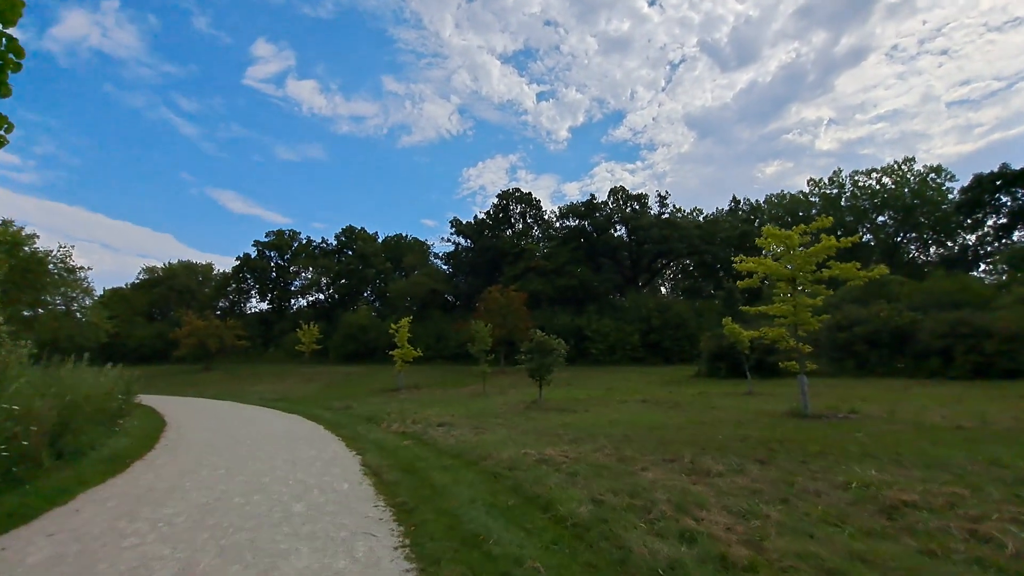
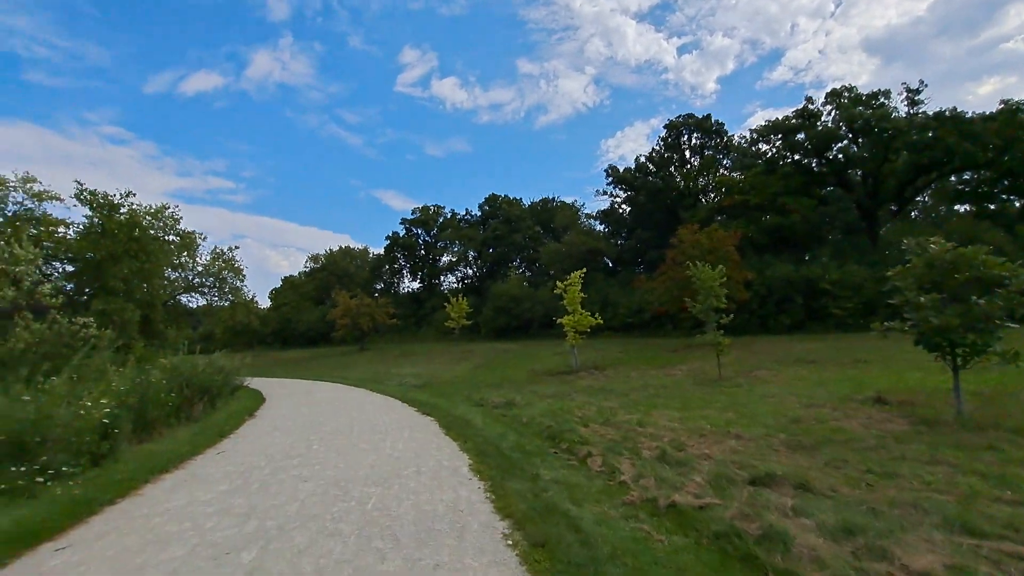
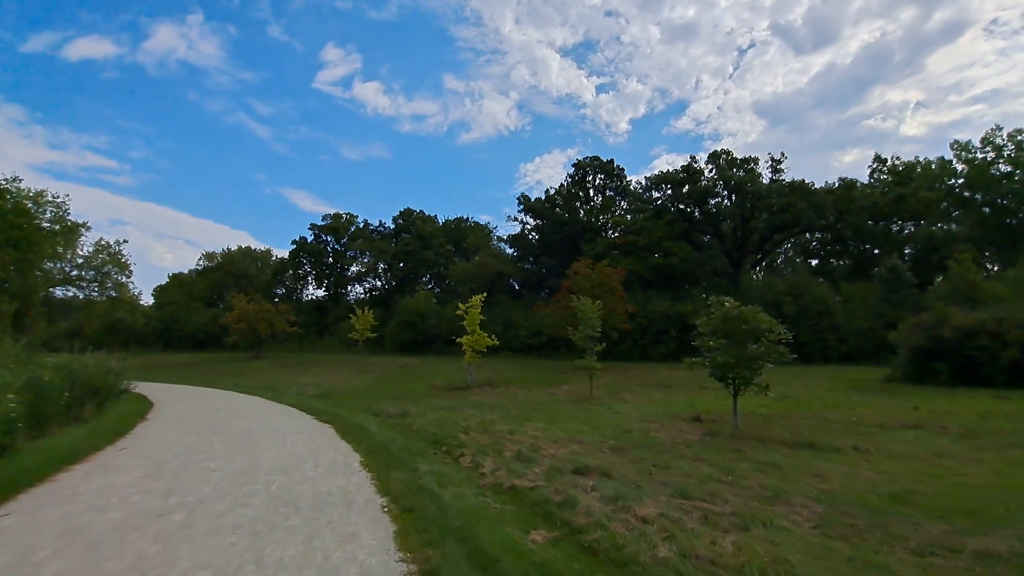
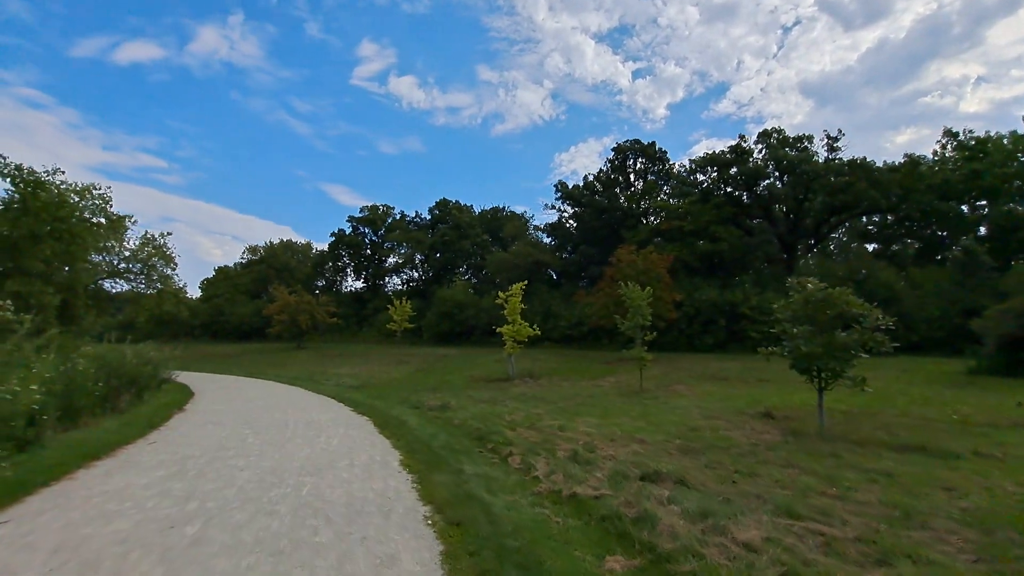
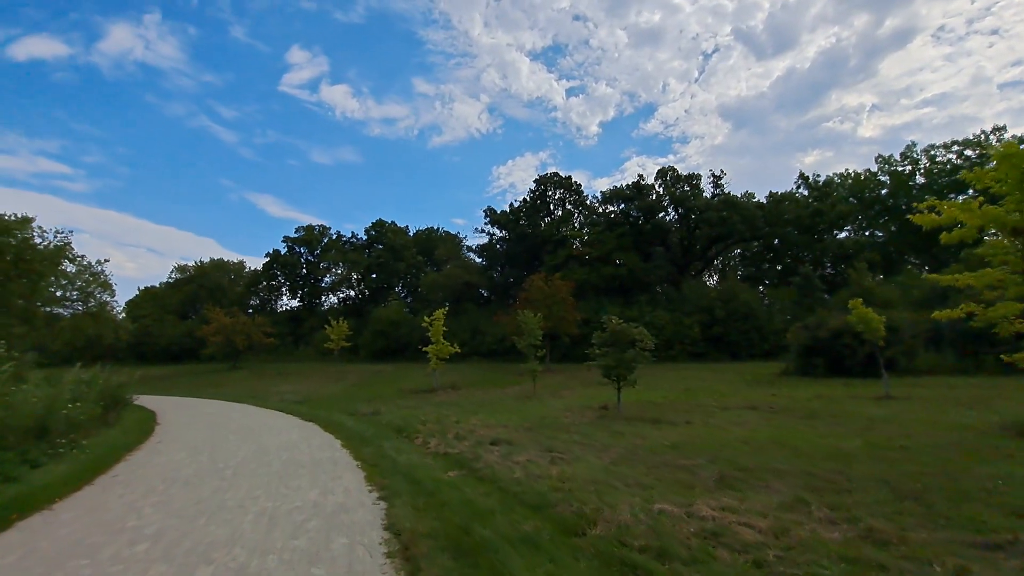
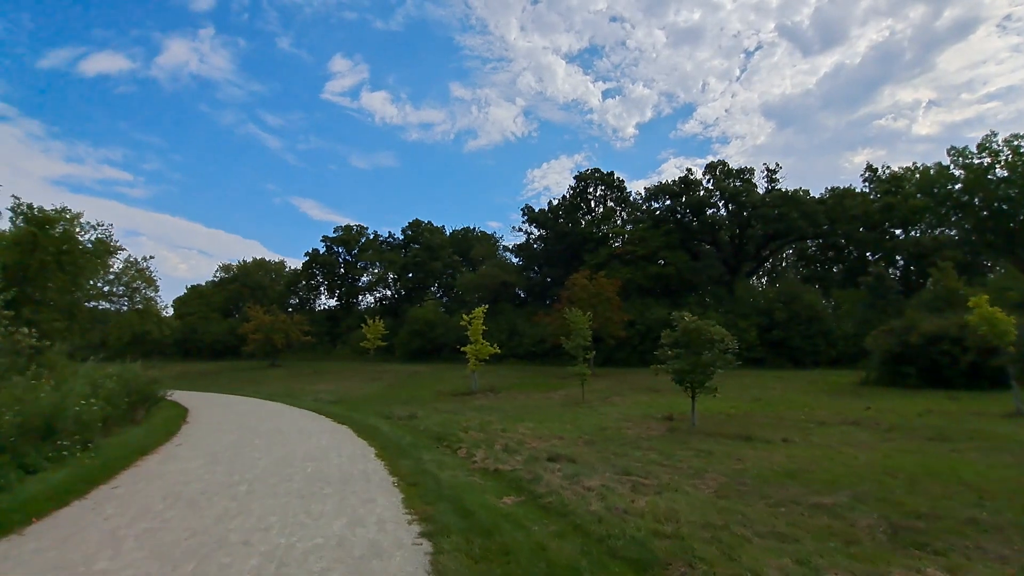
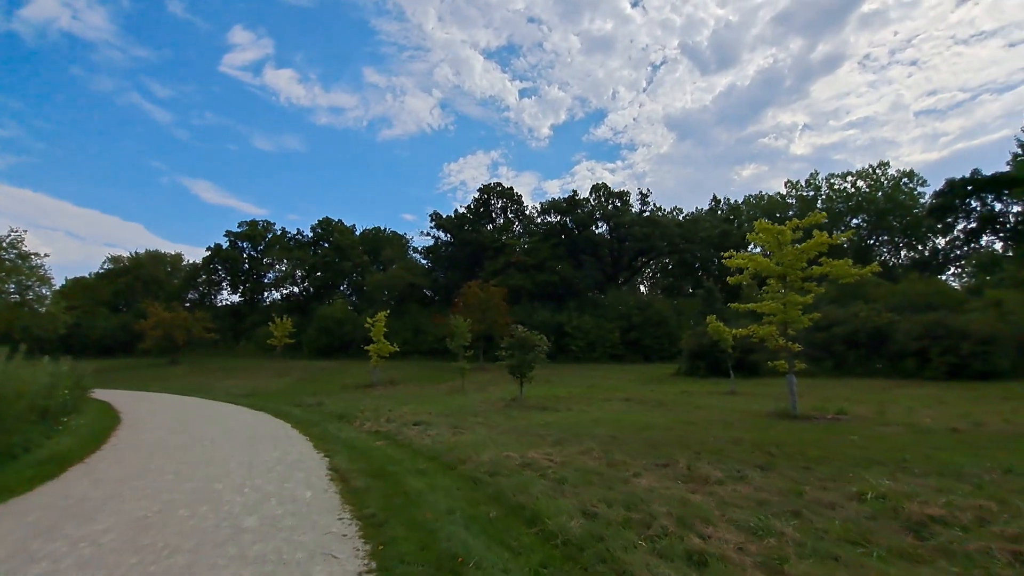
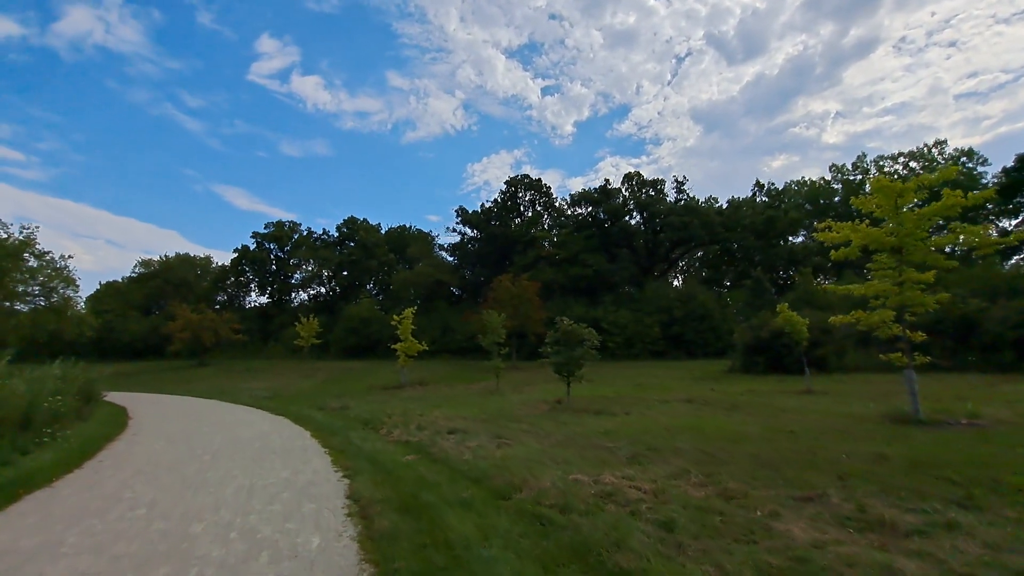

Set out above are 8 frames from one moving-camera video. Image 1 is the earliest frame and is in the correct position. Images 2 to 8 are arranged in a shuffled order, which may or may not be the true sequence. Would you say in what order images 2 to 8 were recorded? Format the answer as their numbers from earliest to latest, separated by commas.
7, 8, 5, 6, 3, 4, 2
